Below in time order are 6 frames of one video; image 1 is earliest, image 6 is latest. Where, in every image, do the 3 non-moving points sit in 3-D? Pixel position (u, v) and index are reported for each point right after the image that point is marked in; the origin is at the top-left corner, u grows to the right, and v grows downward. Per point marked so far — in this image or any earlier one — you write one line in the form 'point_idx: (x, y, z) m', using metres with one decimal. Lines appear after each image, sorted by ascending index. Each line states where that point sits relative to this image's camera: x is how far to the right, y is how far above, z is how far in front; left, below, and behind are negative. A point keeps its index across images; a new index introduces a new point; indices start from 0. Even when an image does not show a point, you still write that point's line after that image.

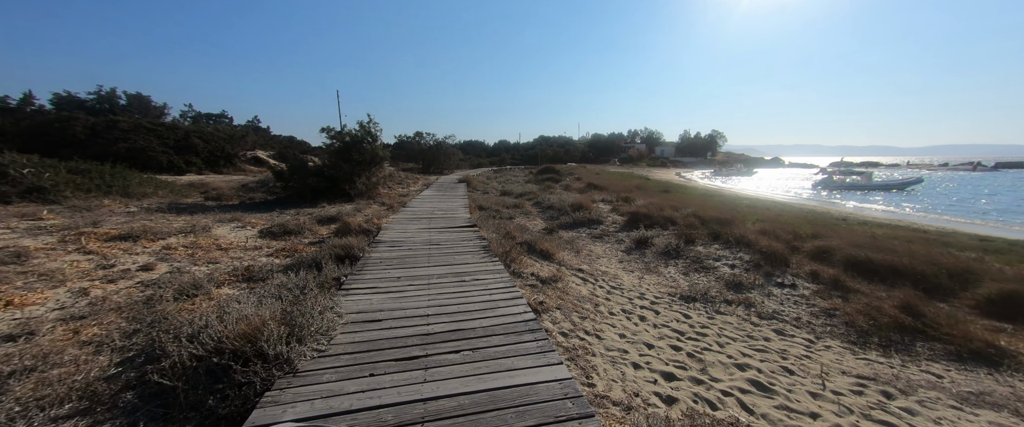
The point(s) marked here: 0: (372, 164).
0: (-6.3, +2.2, +14.4) m
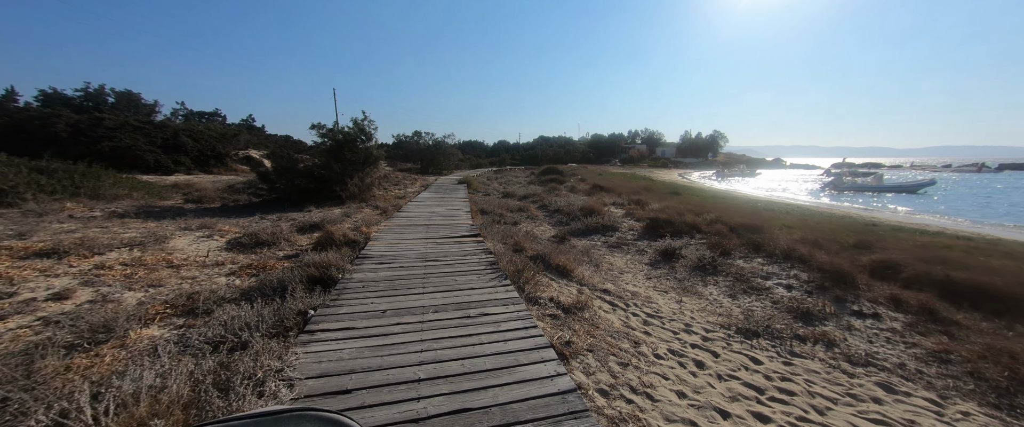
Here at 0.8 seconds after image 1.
0: (-6.1, +2.1, +13.5) m
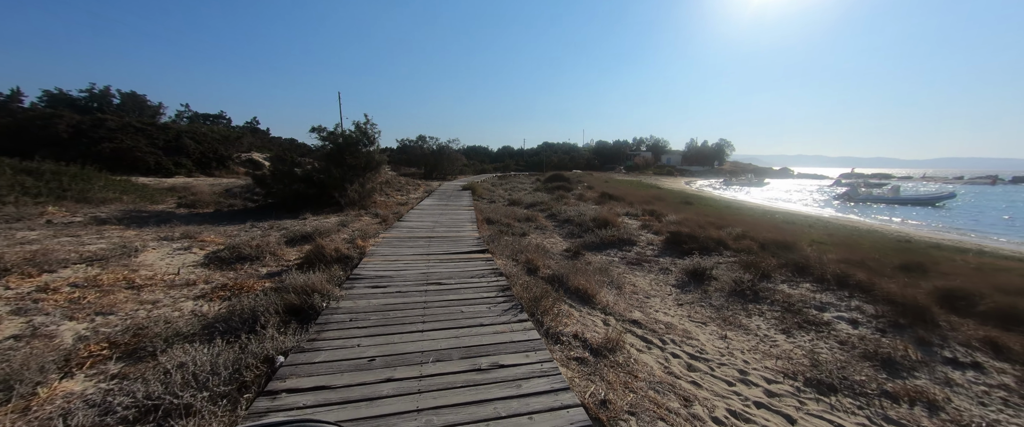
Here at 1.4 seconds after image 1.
0: (-5.8, +1.8, +12.9) m
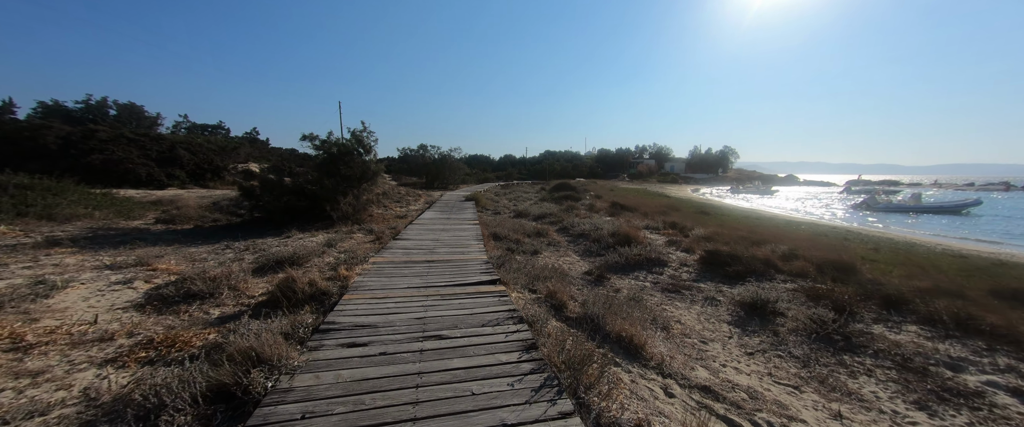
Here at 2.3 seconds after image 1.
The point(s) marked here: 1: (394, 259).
0: (-5.6, +1.3, +11.9) m
1: (-2.1, -0.8, +5.6) m
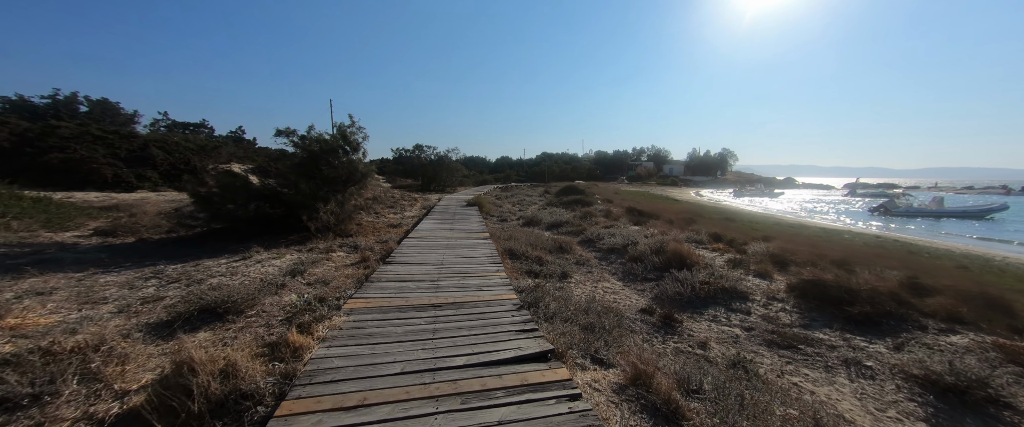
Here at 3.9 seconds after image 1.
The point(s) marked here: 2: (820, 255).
0: (-5.1, +1.0, +10.1) m
1: (-1.6, -1.1, +3.8) m
2: (+7.0, -0.9, +7.3) m
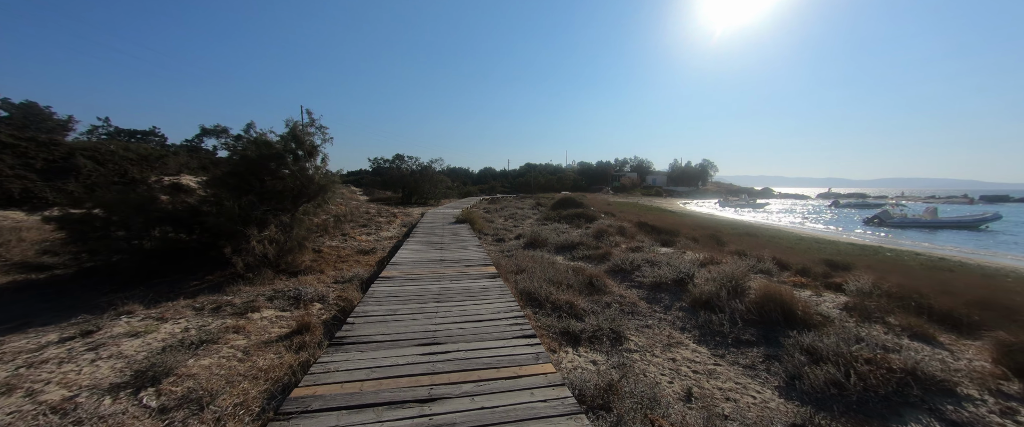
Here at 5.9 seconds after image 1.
0: (-4.9, +0.4, +7.5) m
1: (-1.0, -1.4, +1.4) m
2: (+7.3, -1.3, +5.3) m
